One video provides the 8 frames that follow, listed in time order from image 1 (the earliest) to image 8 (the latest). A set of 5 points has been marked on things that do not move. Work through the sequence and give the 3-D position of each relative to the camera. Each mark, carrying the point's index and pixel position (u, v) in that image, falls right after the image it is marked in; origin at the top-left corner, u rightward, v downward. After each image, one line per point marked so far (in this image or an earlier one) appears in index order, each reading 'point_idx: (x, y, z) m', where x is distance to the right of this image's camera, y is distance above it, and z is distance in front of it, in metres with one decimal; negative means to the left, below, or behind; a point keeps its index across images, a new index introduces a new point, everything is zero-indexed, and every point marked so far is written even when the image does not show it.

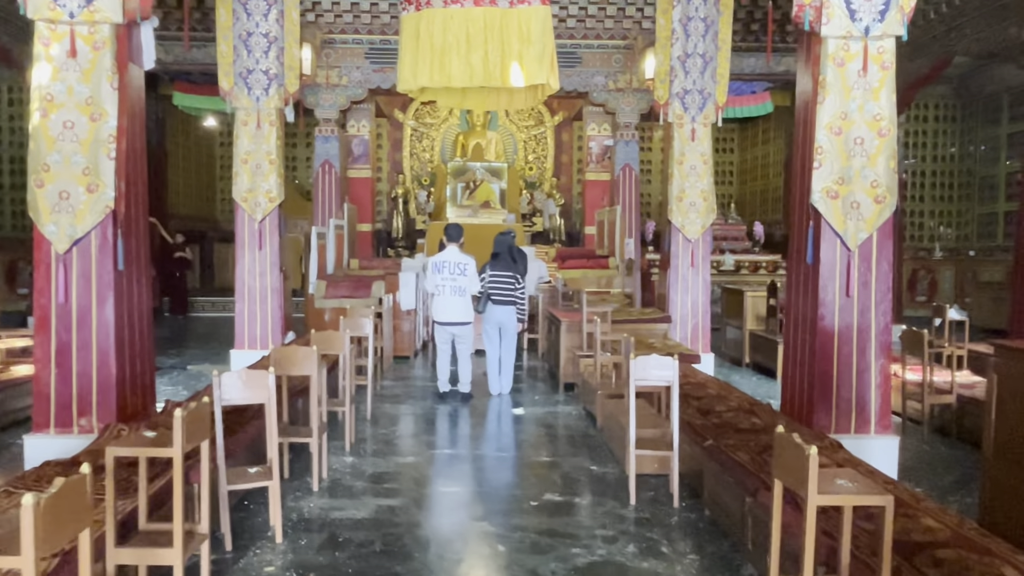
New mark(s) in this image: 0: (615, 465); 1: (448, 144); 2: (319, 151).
0: (+0.6, -1.0, +4.0) m
1: (-1.1, +2.5, +13.0) m
2: (-2.6, +1.9, +9.8) m
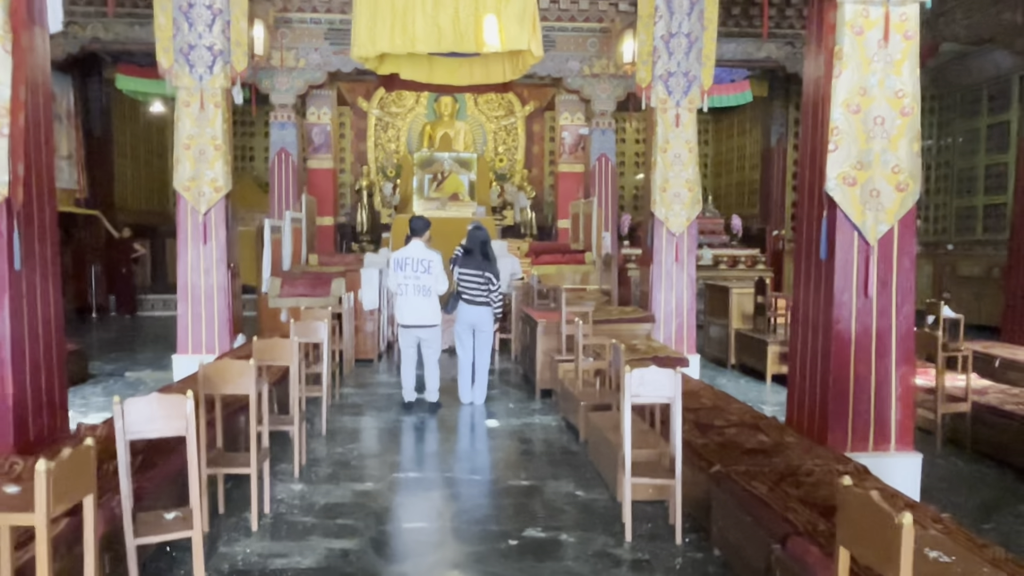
0: (+0.4, -1.0, +3.5) m
1: (-1.7, +2.6, +12.4) m
2: (-3.0, +1.9, +9.1) m
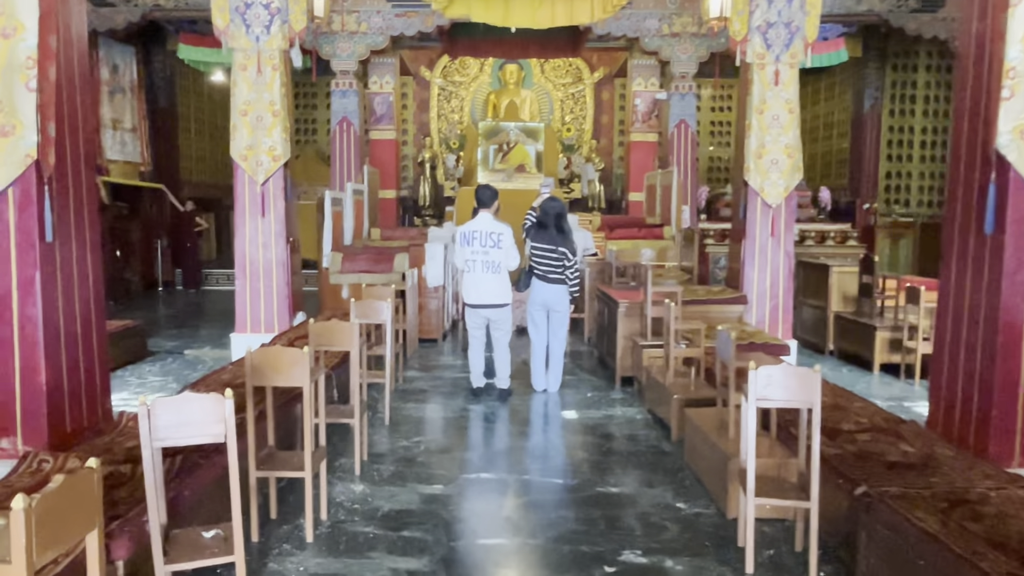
0: (+0.8, -0.9, +3.0) m
1: (-0.6, +3.0, +12.0) m
2: (-2.1, +2.2, +8.8) m
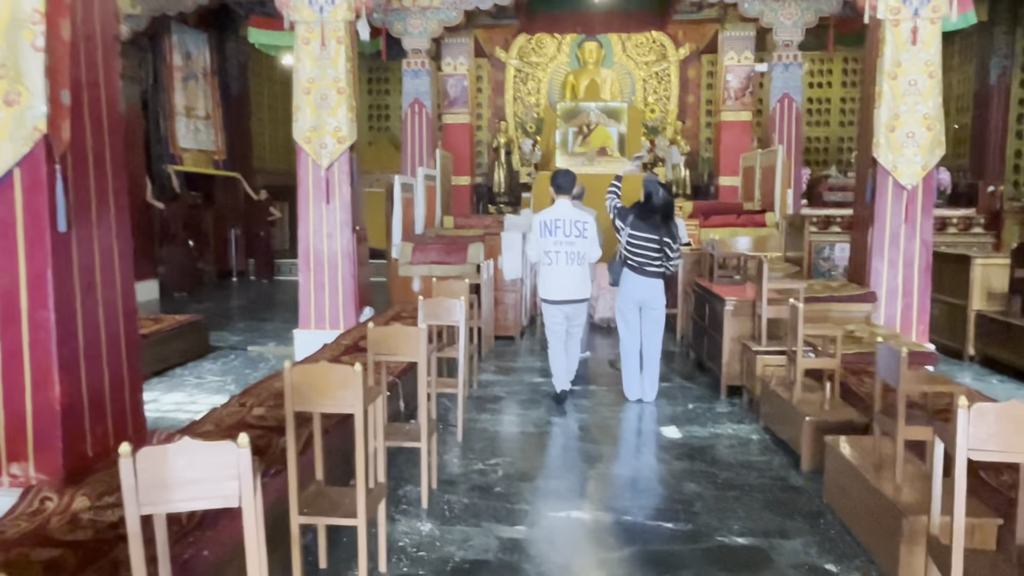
0: (+1.1, -0.9, +2.3) m
1: (+0.7, +3.1, +11.3) m
2: (-1.2, +2.3, +8.3) m
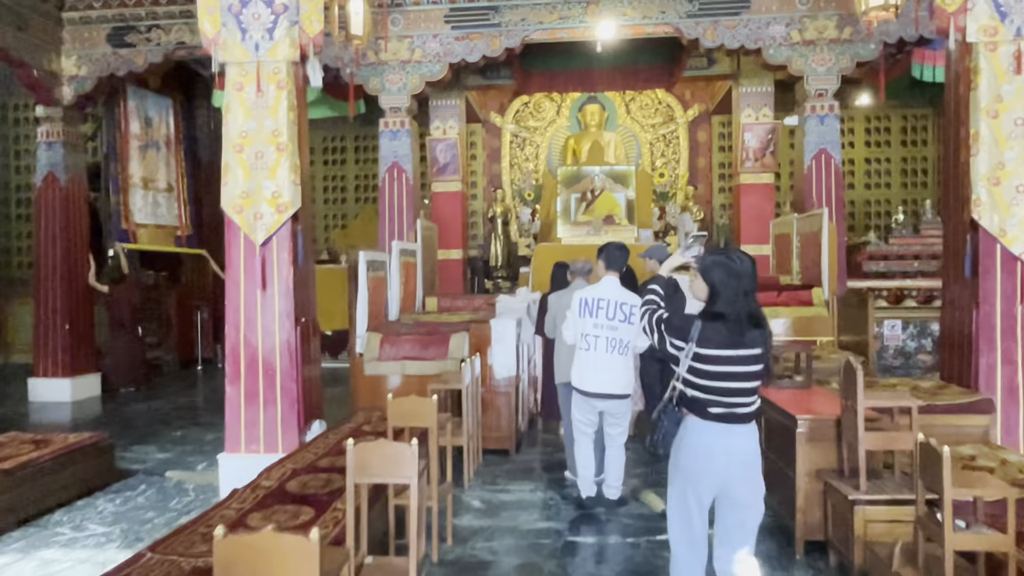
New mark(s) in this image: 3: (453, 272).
0: (+1.1, -1.2, +1.0) m
1: (+0.6, +2.0, +10.4) m
2: (-1.3, +1.4, +7.3) m
3: (-0.7, +0.2, +8.8) m
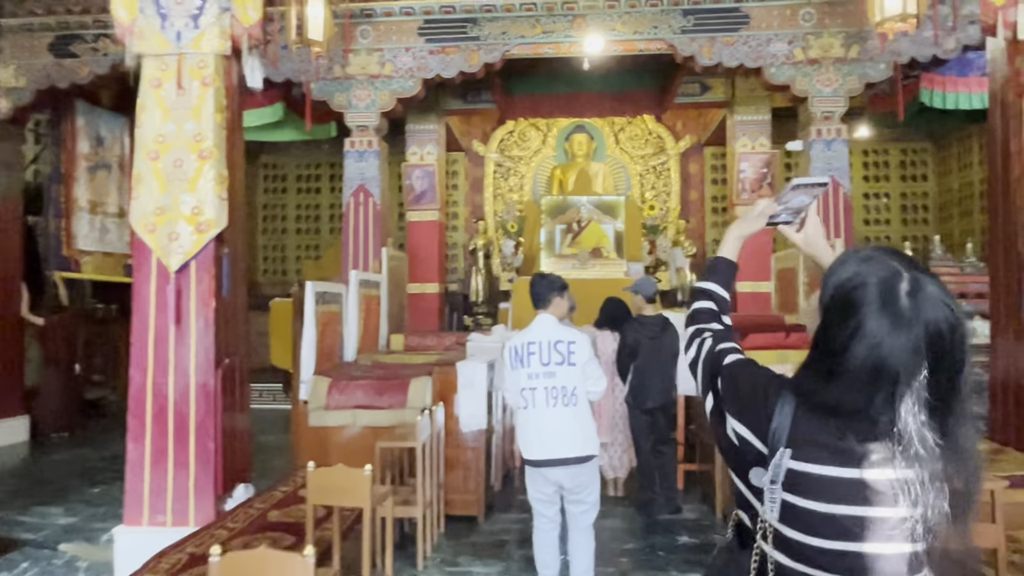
0: (+1.0, -1.2, +0.3) m
1: (+0.4, +1.5, +9.8) m
2: (-1.5, +1.0, +6.7) m
3: (-0.9, -0.2, +8.1) m
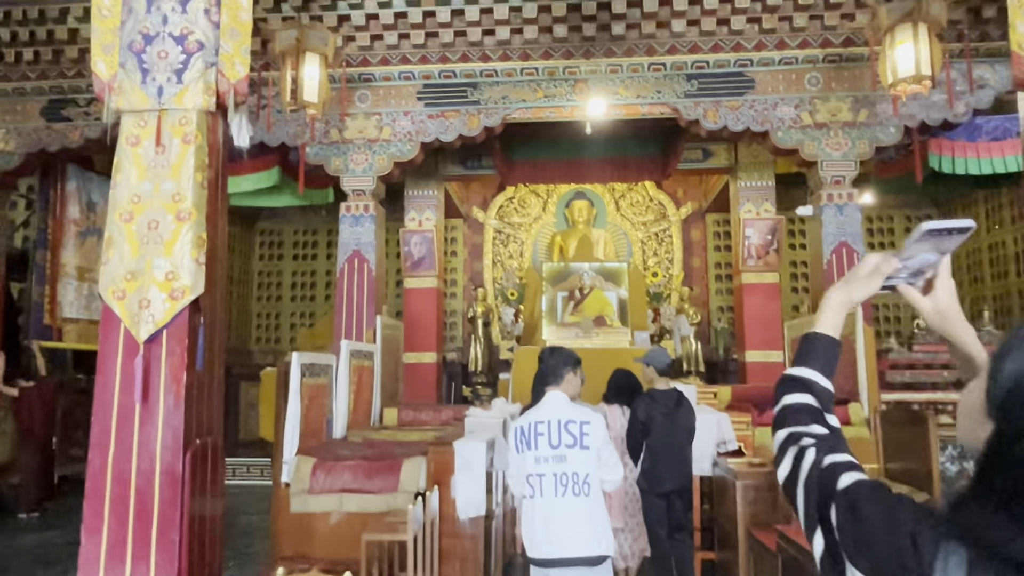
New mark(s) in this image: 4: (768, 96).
0: (+1.0, -1.2, -0.1) m
1: (+0.4, +0.6, +9.6) m
2: (-1.5, +0.4, +6.5) m
3: (-0.9, -1.0, +7.8) m
4: (+2.1, +1.6, +5.9) m
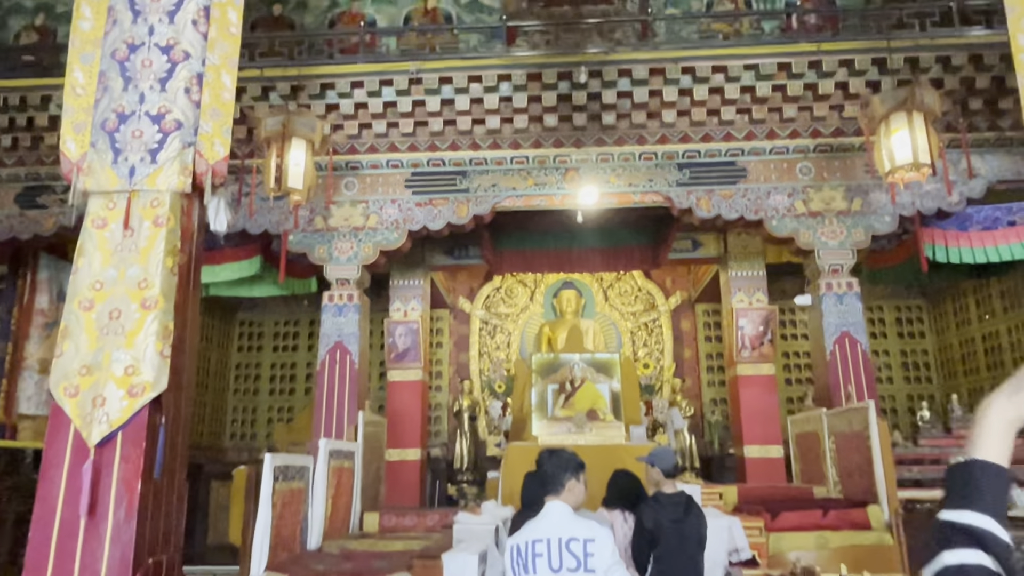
0: (+1.0, -1.2, -0.5) m
1: (+0.2, -0.6, +9.3) m
2: (-1.5, -0.4, +6.2) m
3: (-1.1, -1.9, +7.3) m
4: (+2.0, +0.8, +5.9) m
